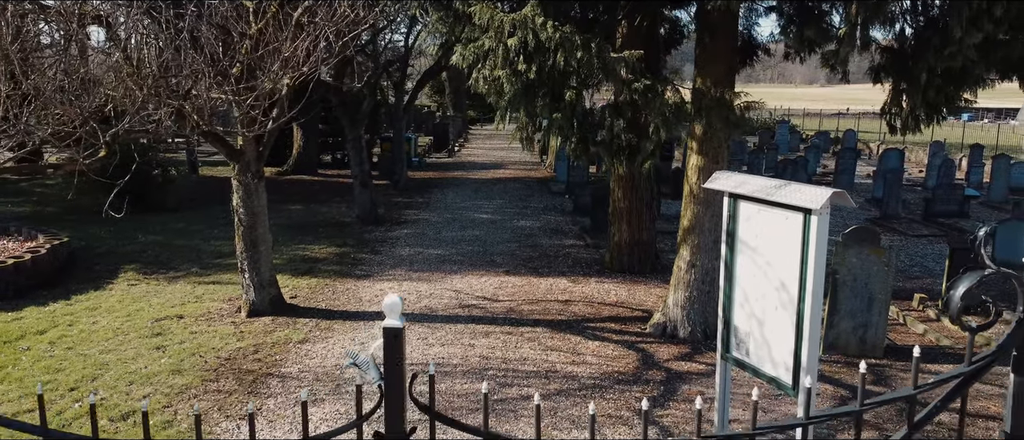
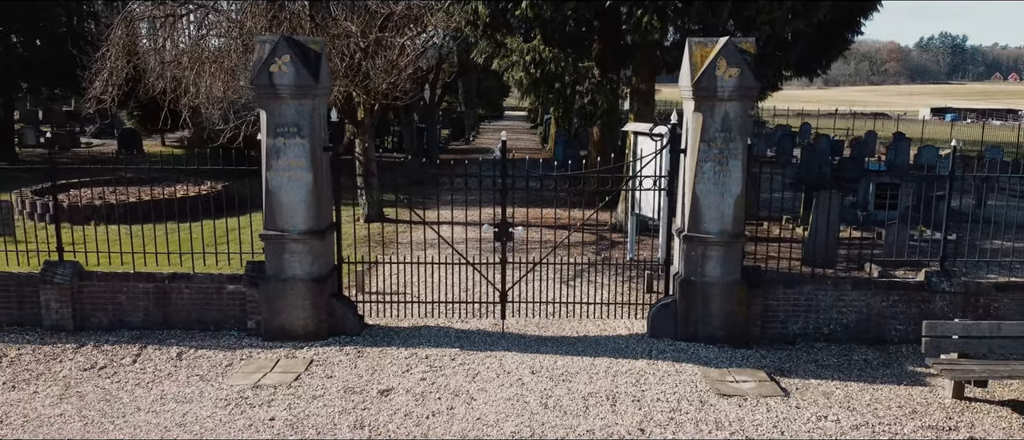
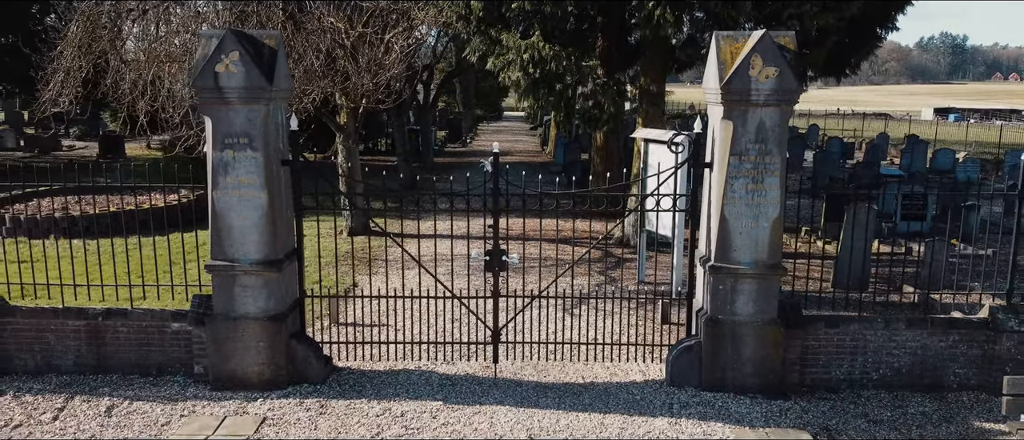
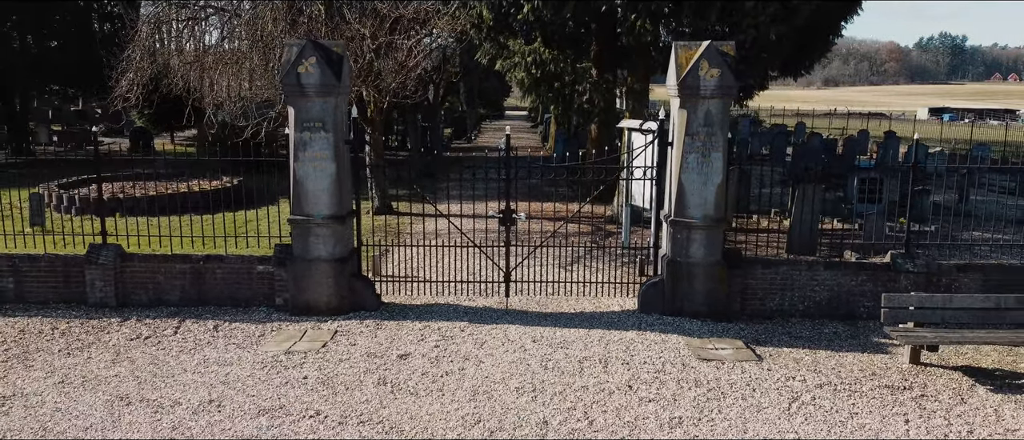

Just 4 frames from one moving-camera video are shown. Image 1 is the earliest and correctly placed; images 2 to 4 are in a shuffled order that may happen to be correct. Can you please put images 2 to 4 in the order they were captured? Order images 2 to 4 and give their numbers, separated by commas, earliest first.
3, 2, 4
